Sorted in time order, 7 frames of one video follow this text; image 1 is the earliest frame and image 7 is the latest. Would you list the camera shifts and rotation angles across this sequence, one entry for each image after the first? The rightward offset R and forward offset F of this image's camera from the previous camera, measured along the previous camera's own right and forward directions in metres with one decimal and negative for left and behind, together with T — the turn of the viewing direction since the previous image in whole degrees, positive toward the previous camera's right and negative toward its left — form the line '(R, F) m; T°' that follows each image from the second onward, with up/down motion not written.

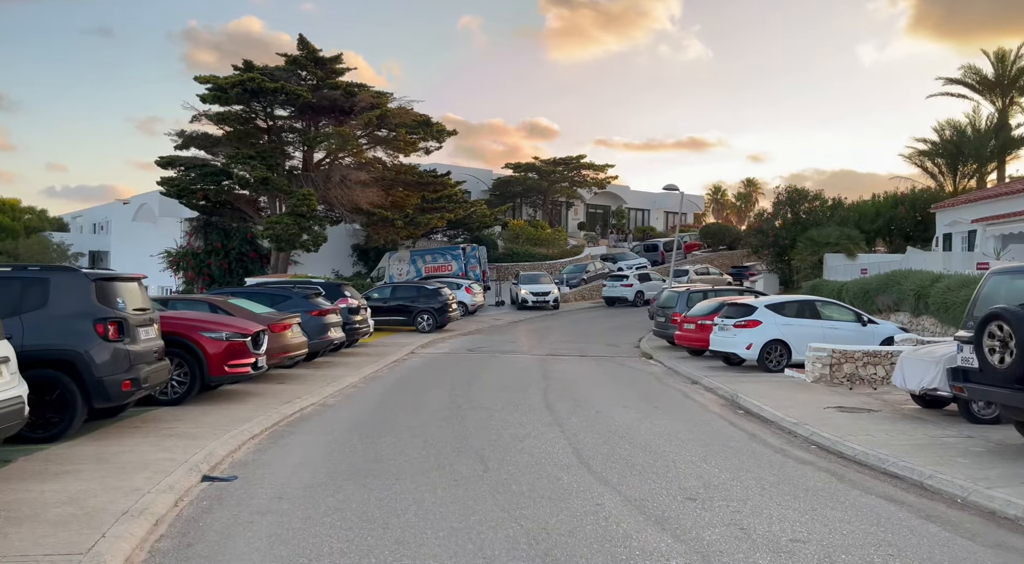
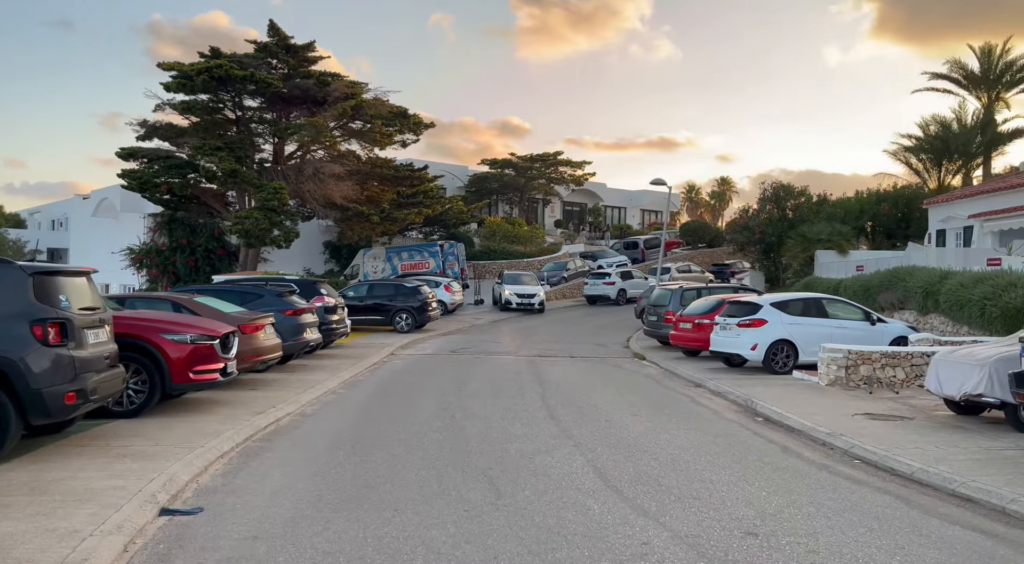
(-0.4, +1.0) m; +2°
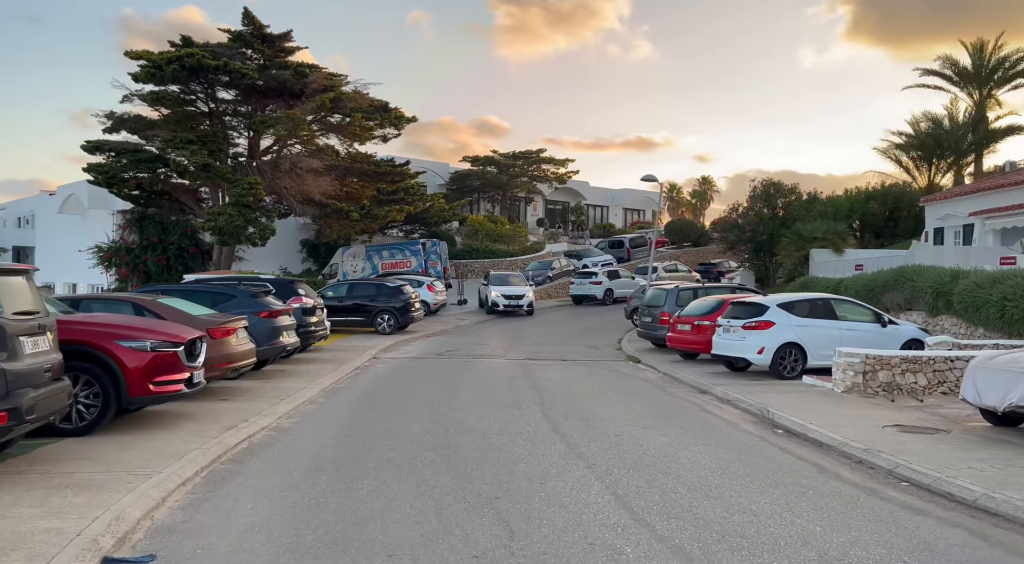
(-0.2, +0.9) m; +2°
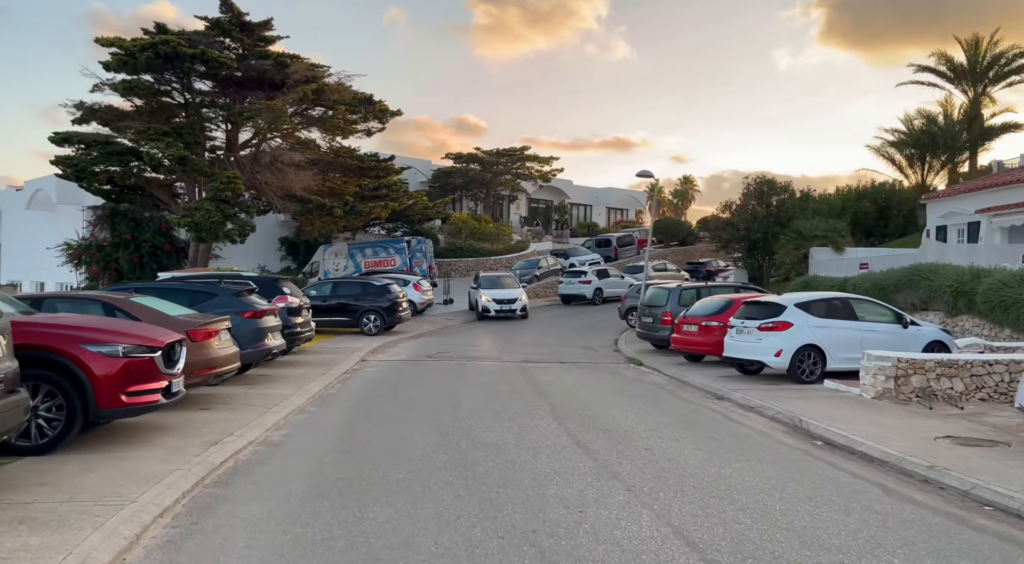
(-0.4, +0.9) m; +2°
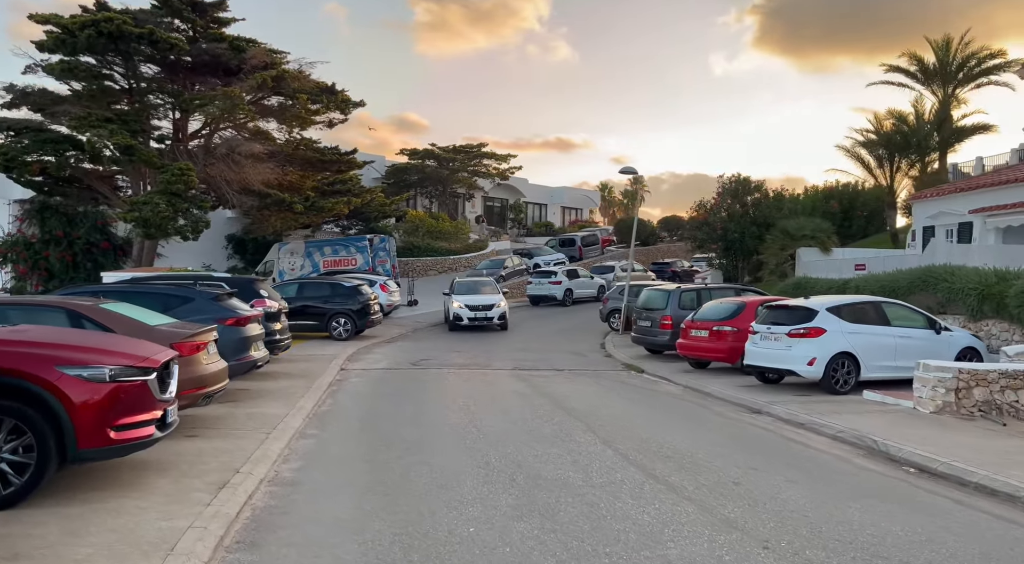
(-1.1, +1.2) m; +5°
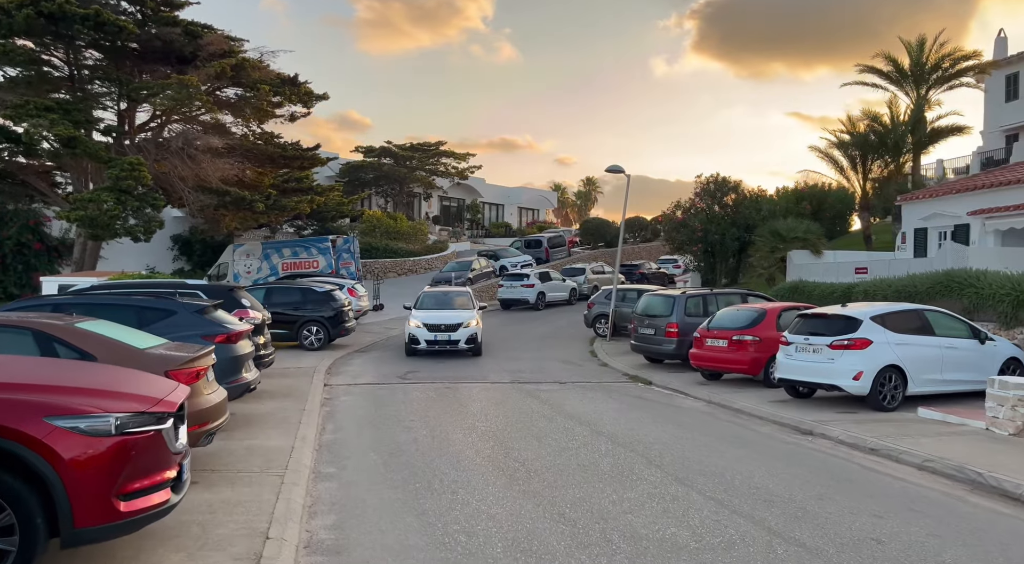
(-1.1, +1.2) m; +4°
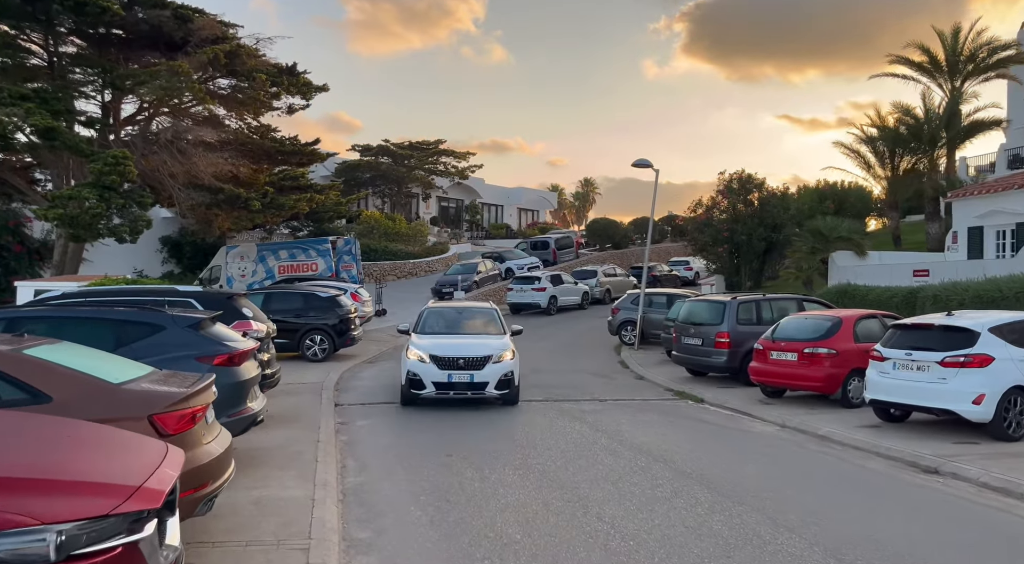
(-0.8, +1.7) m; +1°
